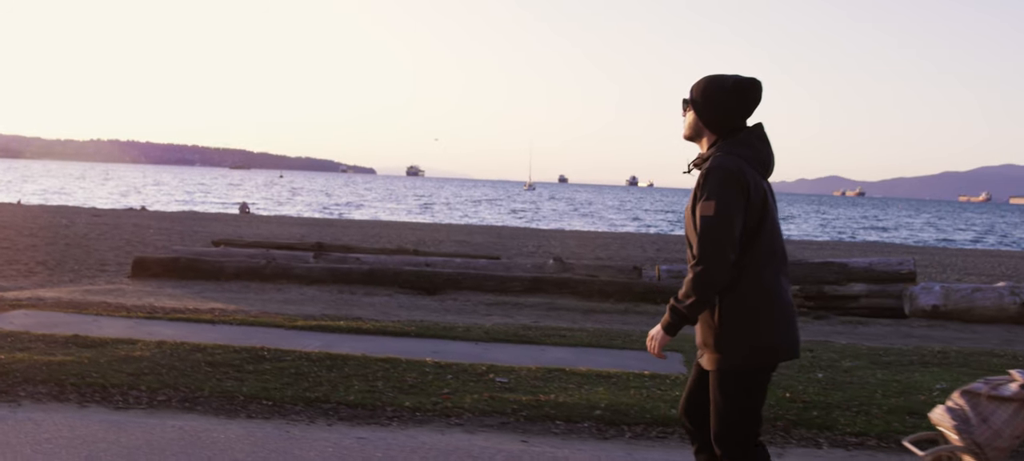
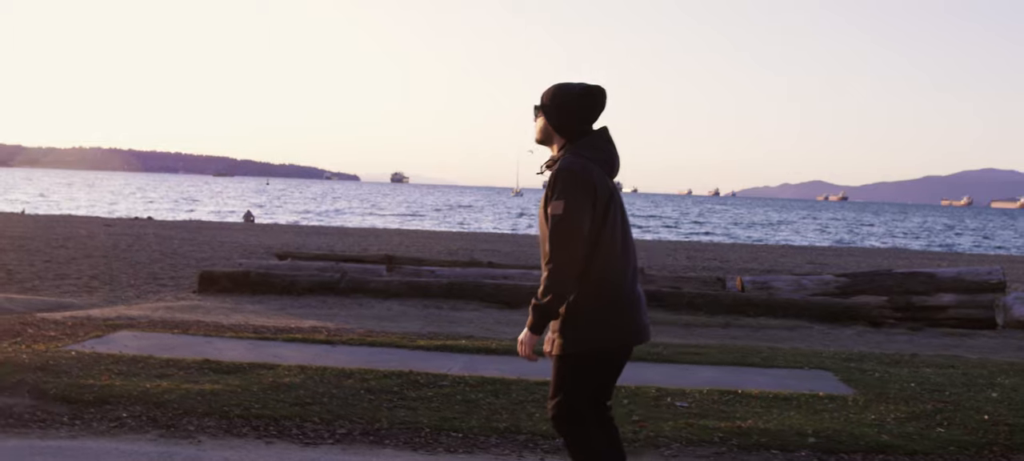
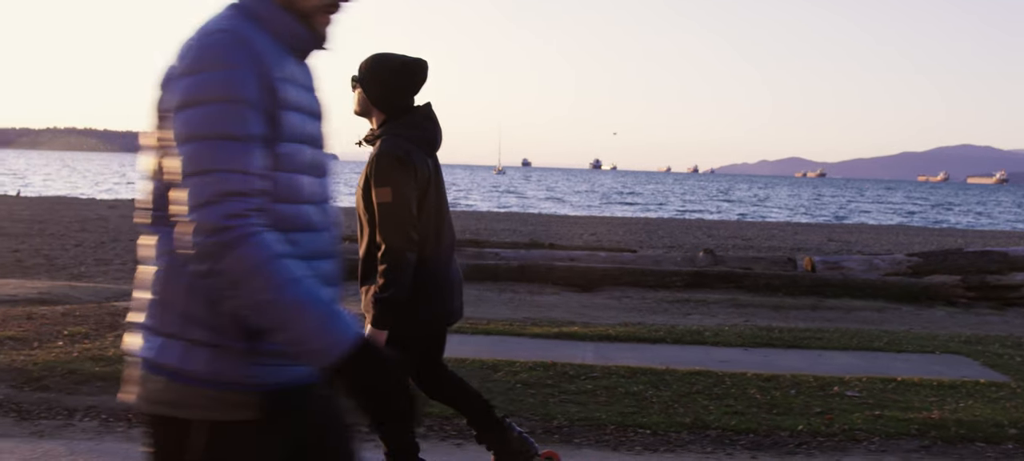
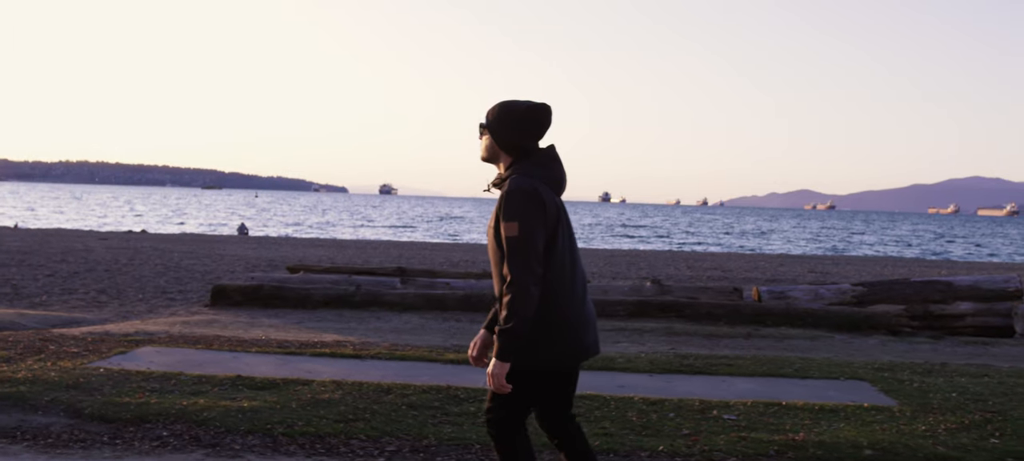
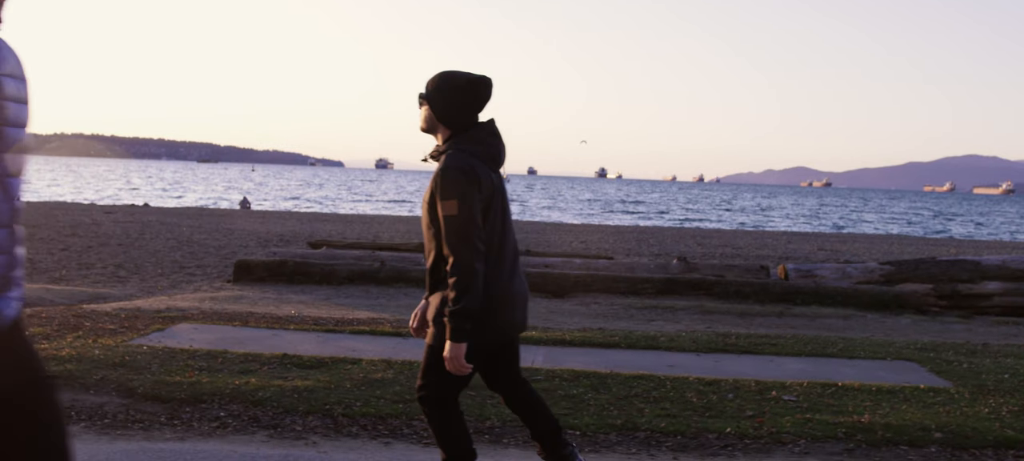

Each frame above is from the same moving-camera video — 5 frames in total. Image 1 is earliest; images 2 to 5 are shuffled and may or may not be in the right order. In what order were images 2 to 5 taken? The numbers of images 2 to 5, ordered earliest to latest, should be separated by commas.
2, 4, 5, 3
